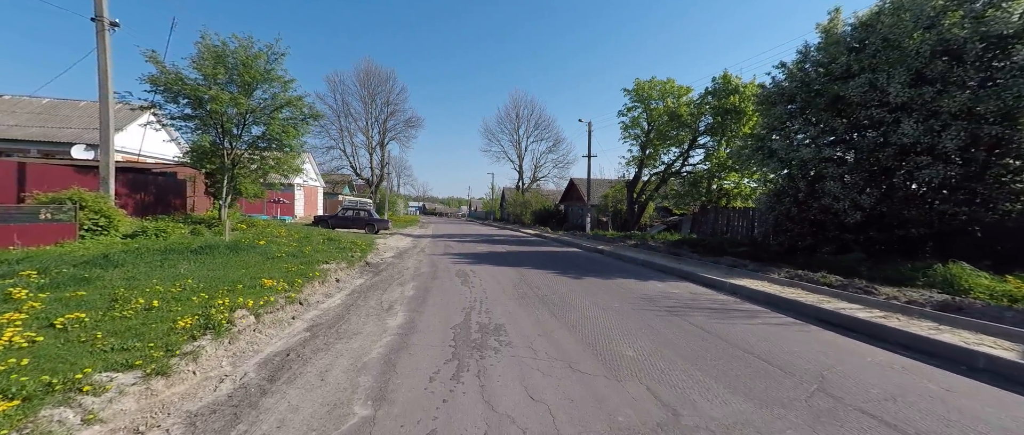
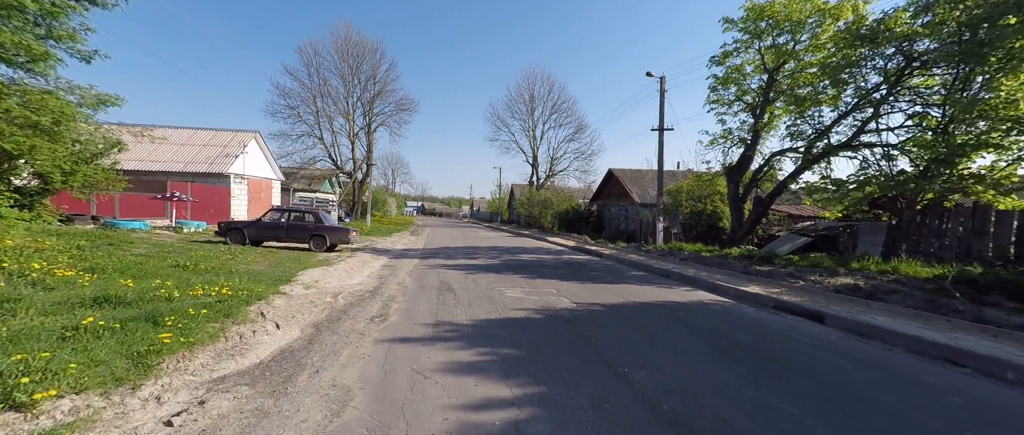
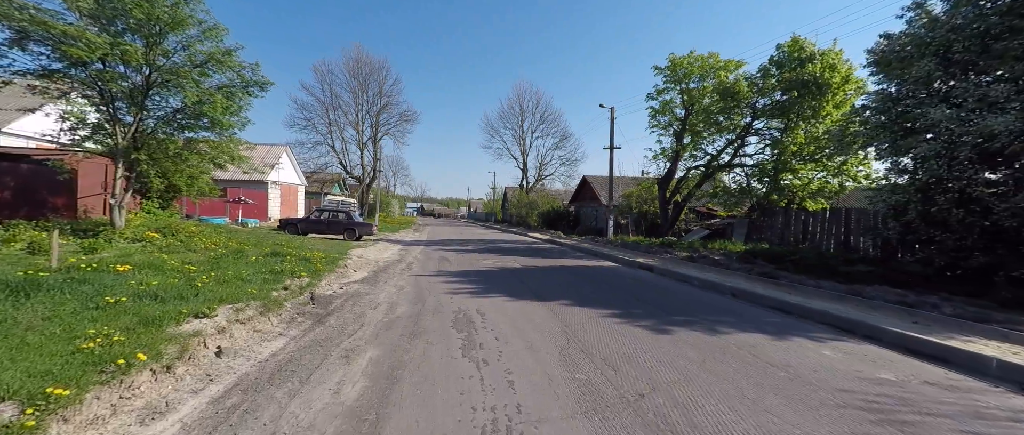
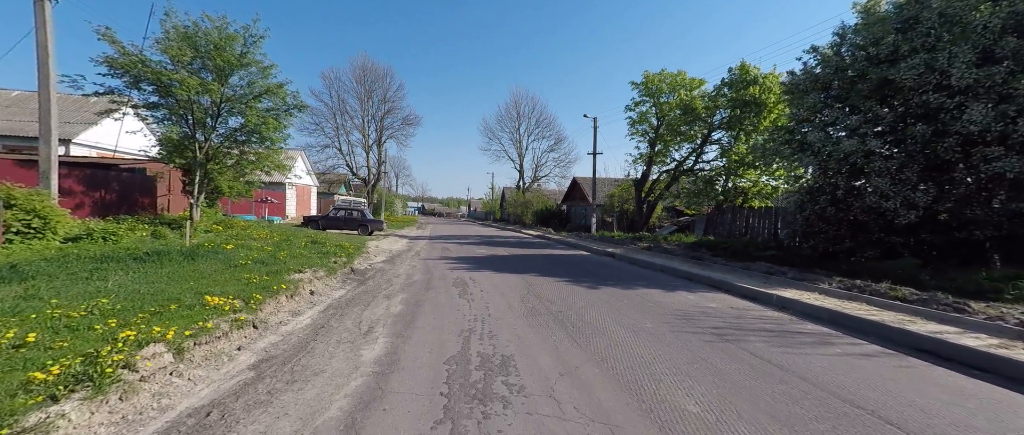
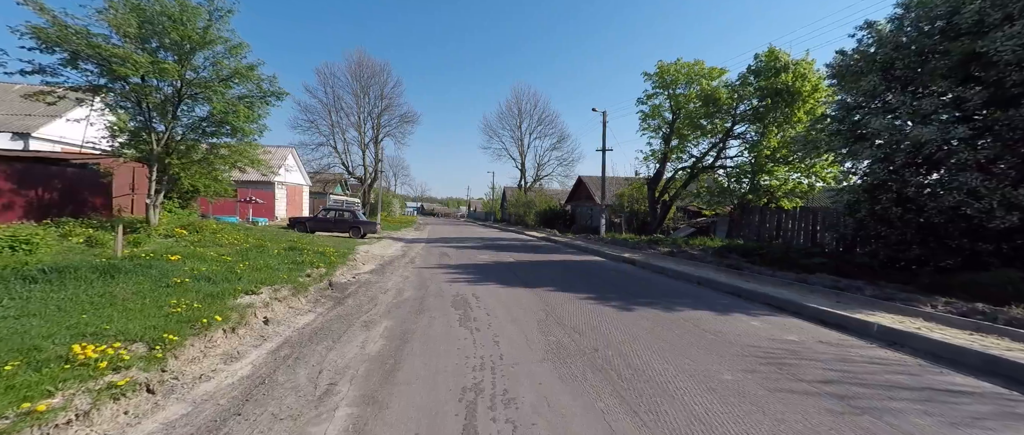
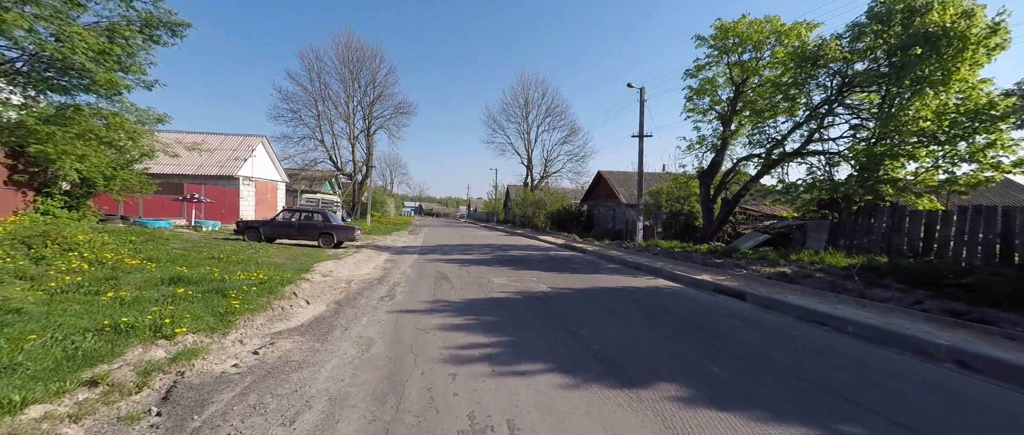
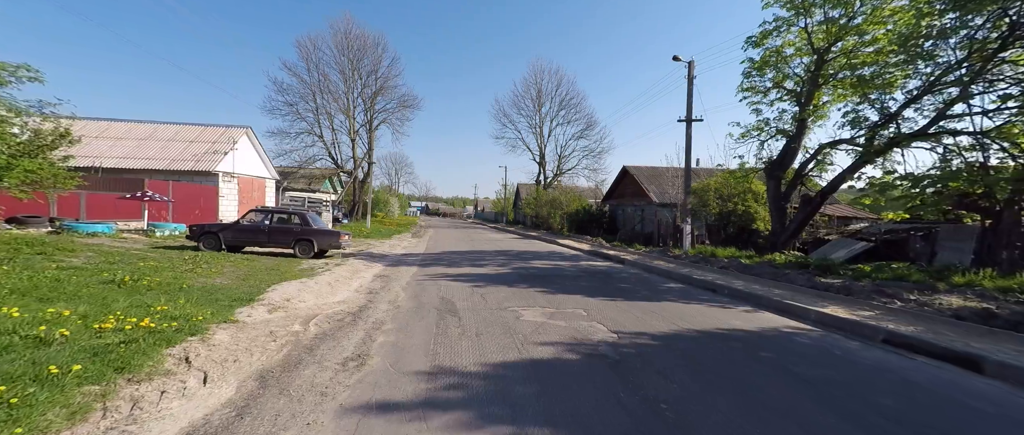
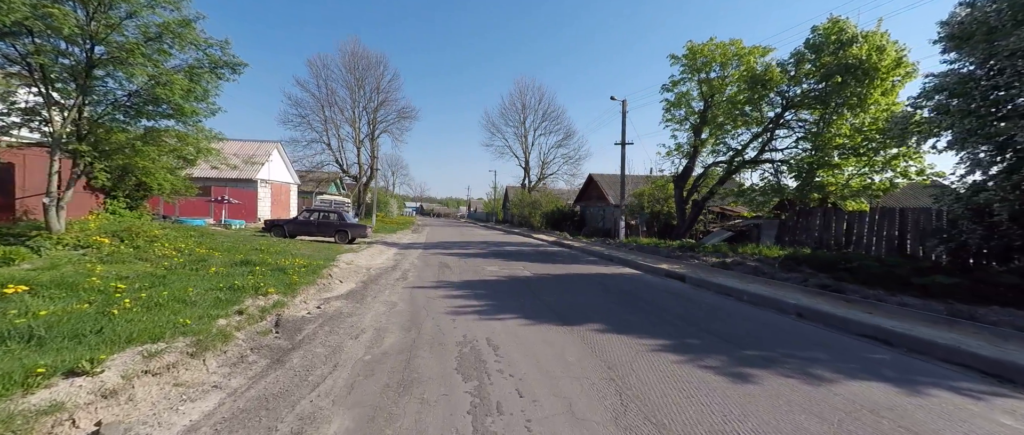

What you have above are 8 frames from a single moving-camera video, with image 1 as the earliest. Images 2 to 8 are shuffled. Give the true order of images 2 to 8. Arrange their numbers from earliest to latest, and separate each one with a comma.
4, 5, 3, 8, 6, 2, 7
